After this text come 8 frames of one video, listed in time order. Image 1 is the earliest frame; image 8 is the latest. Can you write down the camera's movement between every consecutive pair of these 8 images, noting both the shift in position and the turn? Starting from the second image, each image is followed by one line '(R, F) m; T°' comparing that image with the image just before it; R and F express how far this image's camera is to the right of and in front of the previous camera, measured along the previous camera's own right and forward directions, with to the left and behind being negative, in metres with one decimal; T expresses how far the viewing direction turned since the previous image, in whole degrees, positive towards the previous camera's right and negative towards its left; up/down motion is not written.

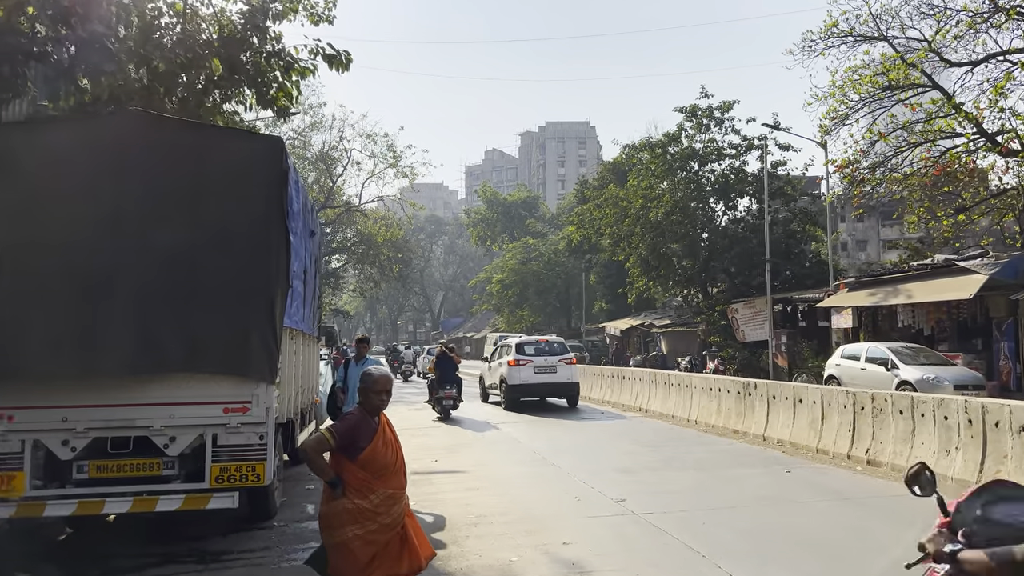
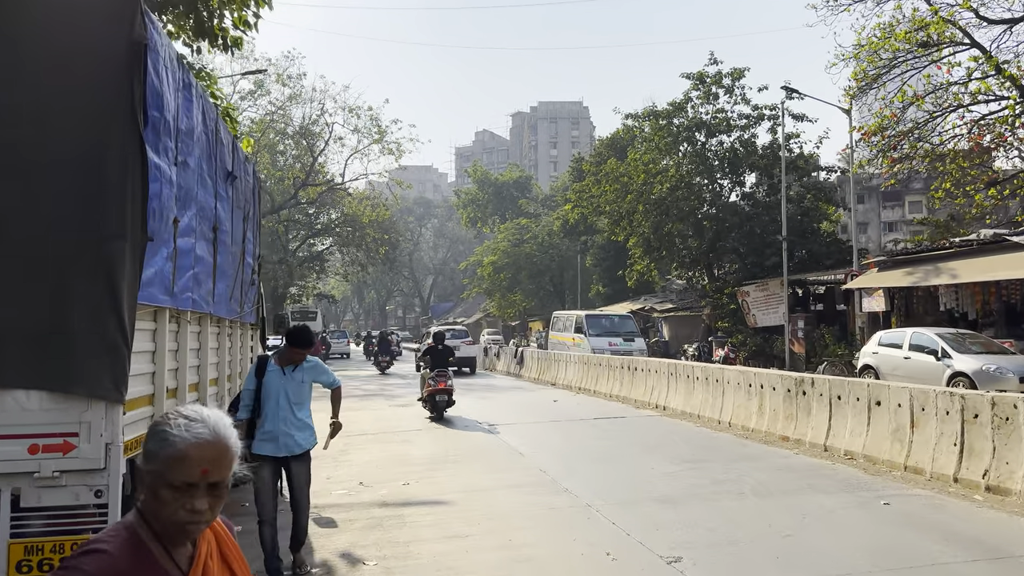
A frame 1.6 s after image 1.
(-0.1, +2.3) m; +1°
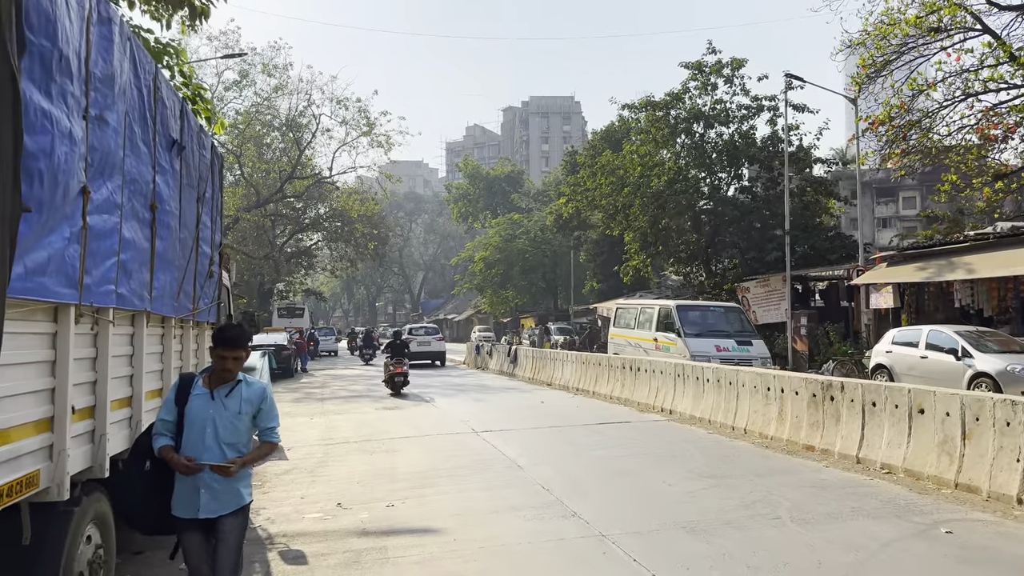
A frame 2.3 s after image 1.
(-0.1, +0.9) m; +1°
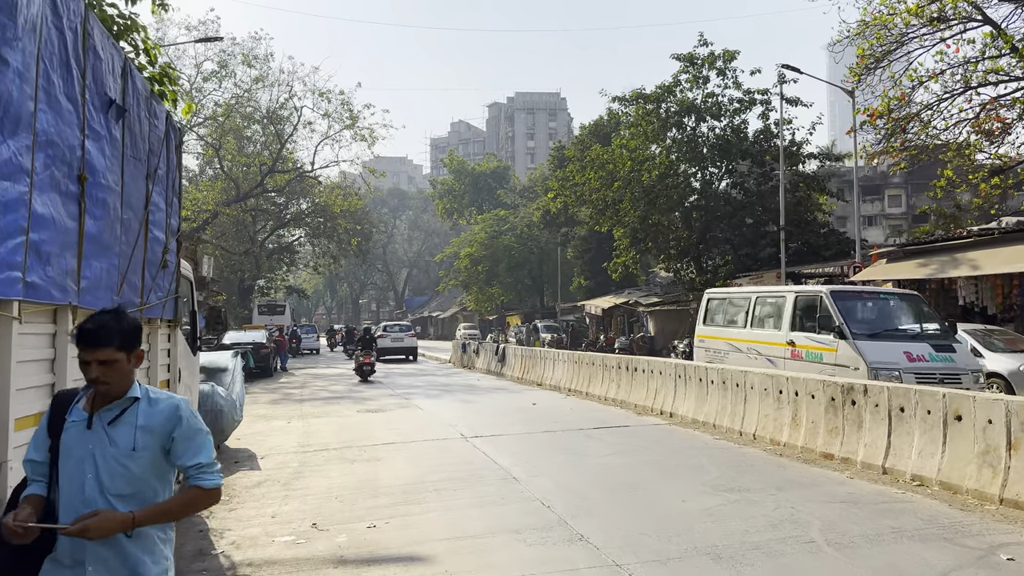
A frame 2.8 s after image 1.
(-0.1, +0.7) m; +1°
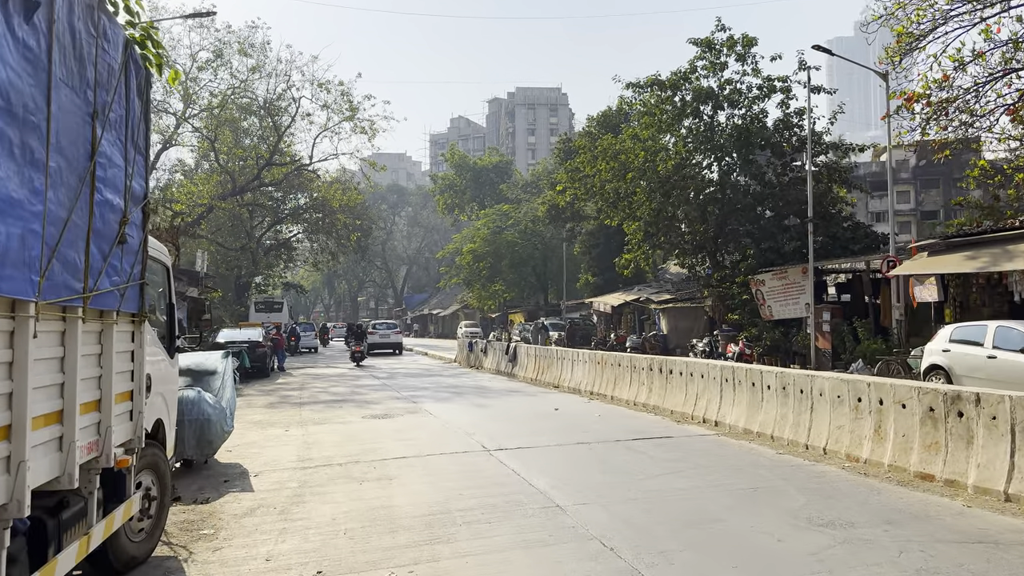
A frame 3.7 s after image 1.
(-0.4, +1.3) m; 0°
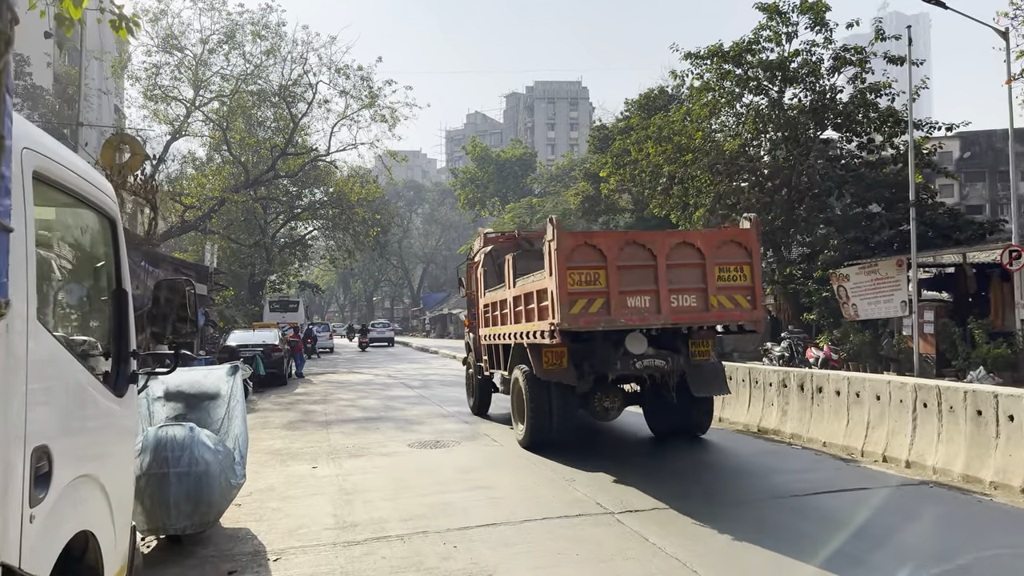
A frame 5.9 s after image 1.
(-1.0, +2.8) m; -1°
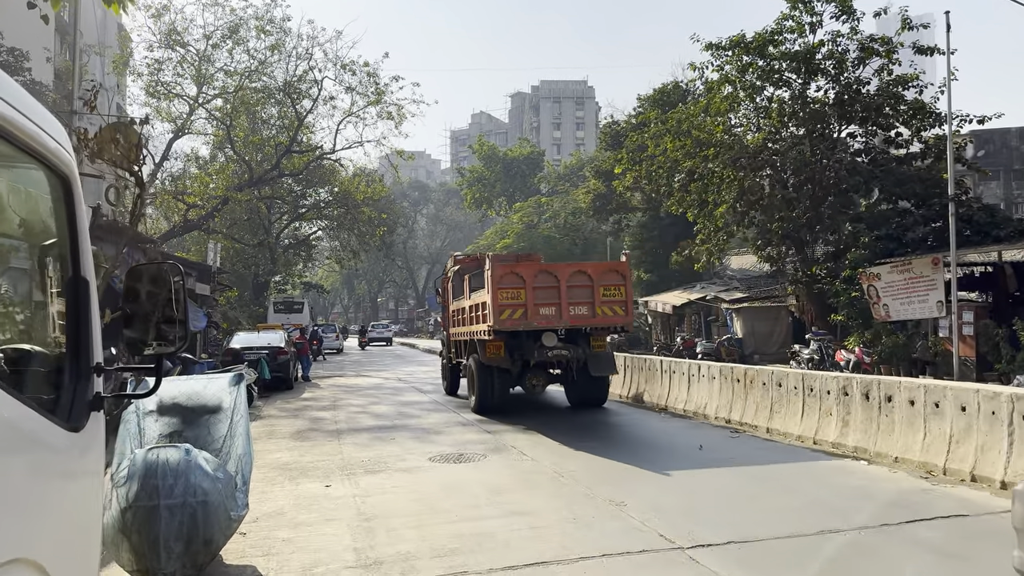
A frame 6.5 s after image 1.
(-0.3, +0.9) m; 0°
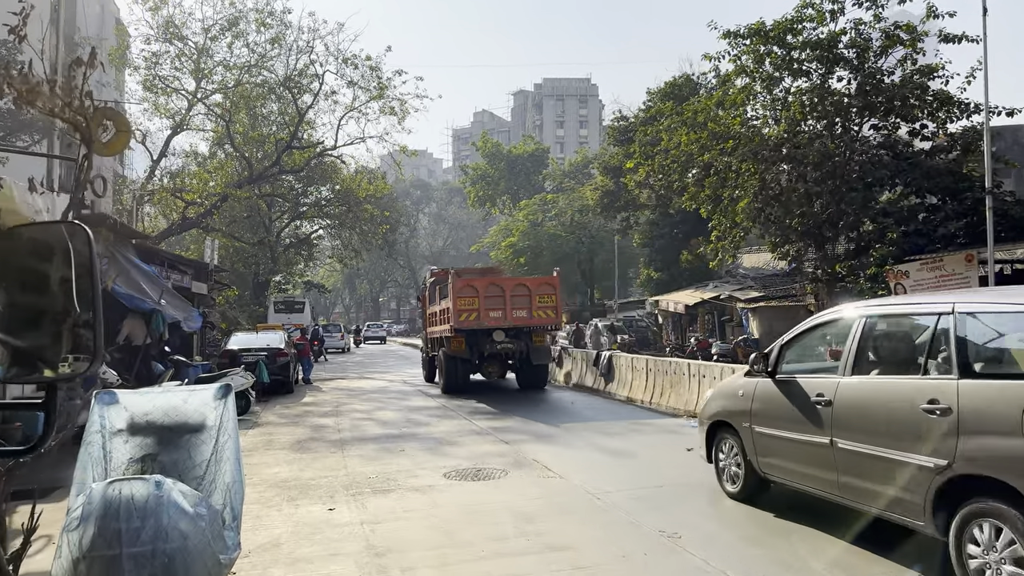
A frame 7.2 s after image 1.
(-0.3, +0.9) m; 0°
